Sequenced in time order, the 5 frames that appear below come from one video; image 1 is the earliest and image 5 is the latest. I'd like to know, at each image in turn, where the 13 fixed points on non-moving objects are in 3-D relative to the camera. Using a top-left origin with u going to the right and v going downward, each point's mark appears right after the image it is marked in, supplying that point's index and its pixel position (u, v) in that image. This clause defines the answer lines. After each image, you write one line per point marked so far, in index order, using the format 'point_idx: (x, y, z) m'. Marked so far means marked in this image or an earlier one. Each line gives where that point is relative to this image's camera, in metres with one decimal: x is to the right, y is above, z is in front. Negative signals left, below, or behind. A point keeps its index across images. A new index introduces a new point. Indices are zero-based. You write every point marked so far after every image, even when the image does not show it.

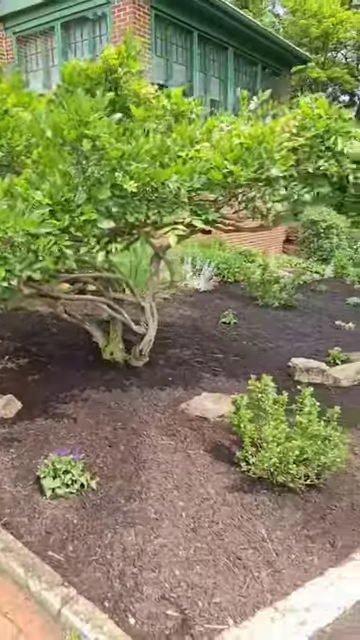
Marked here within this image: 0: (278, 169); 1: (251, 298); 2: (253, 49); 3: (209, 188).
0: (+0.6, +0.9, +2.9) m
1: (+1.0, +0.3, +6.9) m
2: (+1.6, +6.0, +10.4) m
3: (+0.2, +0.8, +2.9) m
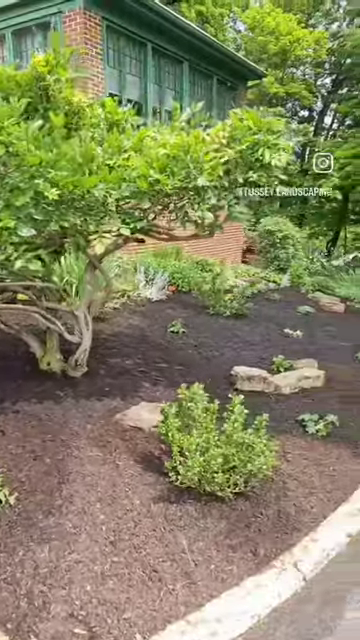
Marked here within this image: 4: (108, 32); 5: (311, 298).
0: (+0.2, +0.9, +2.9) m
1: (+0.3, +0.2, +6.9) m
2: (+0.6, +5.8, +10.6) m
3: (-0.3, +0.8, +2.9) m
4: (-1.2, +4.8, +7.9) m
5: (+2.5, +0.4, +9.0) m
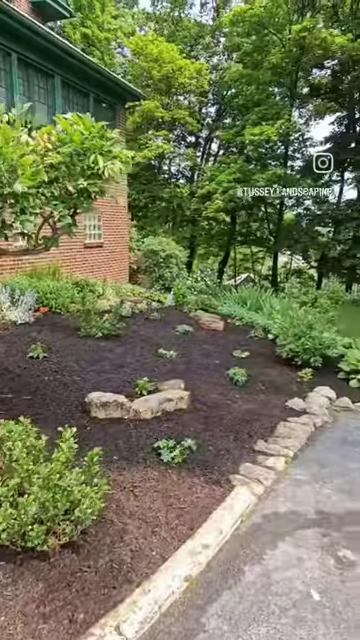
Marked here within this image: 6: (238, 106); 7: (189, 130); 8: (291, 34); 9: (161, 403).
0: (-0.9, +0.7, +2.6) m
1: (-1.5, -0.1, +6.5) m
2: (-2.1, +5.3, +10.4) m
3: (-1.3, +0.6, +2.5) m
4: (-3.4, +4.4, +7.4) m
5: (+0.2, +0.1, +9.0) m
6: (+1.9, +7.2, +15.7) m
7: (+0.3, +6.9, +17.1) m
8: (+3.0, +8.0, +13.1) m
9: (-0.2, -0.7, +4.1) m
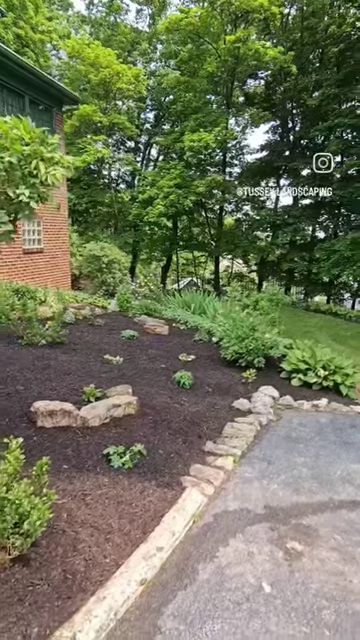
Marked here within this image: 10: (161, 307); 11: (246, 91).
0: (-1.2, +0.7, +2.5) m
1: (-2.2, -0.2, +6.3) m
2: (-3.5, +5.1, +10.1) m
3: (-1.5, +0.6, +2.3) m
4: (-4.3, +4.2, +7.0) m
5: (-0.8, 0.0, +9.0) m
6: (-0.2, +7.0, +15.9) m
7: (-1.9, +6.7, +17.1) m
8: (+1.3, +7.9, +13.5) m
9: (-0.6, -0.8, +4.1) m
10: (-0.4, +0.3, +10.7) m
11: (+2.0, +7.2, +14.8) m
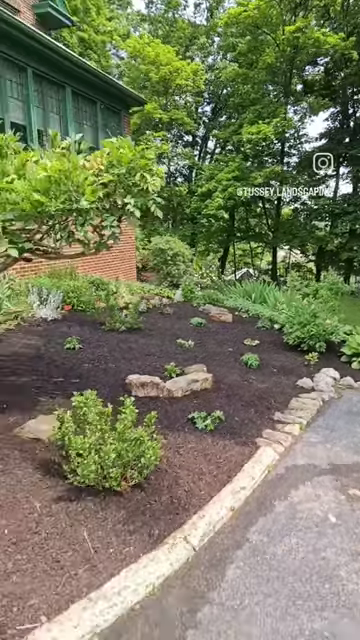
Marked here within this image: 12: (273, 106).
0: (-0.6, +0.8, +3.2) m
1: (-1.2, -0.1, +7.1) m
2: (-2.1, +5.4, +11.0) m
3: (-1.0, +0.7, +3.1) m
4: (-3.2, +4.4, +7.9) m
5: (+0.4, +0.2, +9.6) m
6: (+1.9, +7.4, +16.3) m
7: (+0.3, +7.1, +17.7) m
8: (+3.0, +8.2, +13.7) m
9: (+0.1, -0.6, +4.7) m
10: (+1.0, +0.6, +11.2) m
11: (+3.9, +7.6, +14.9) m
12: (+2.9, +6.5, +14.4) m
